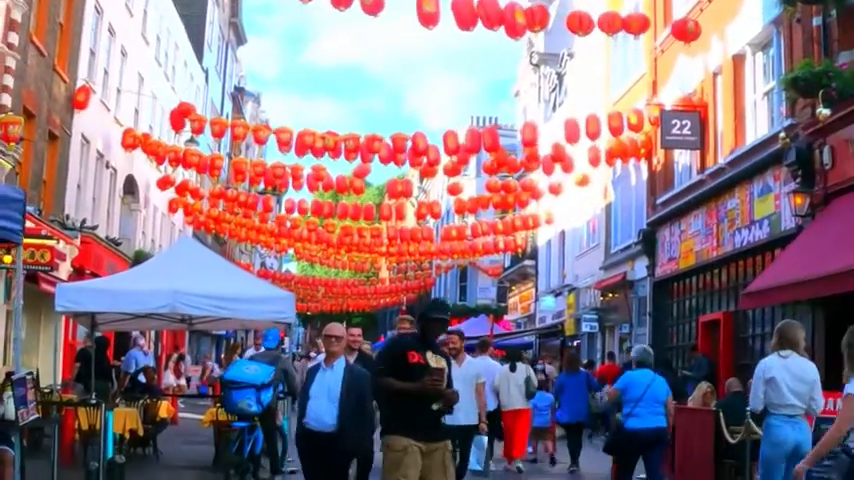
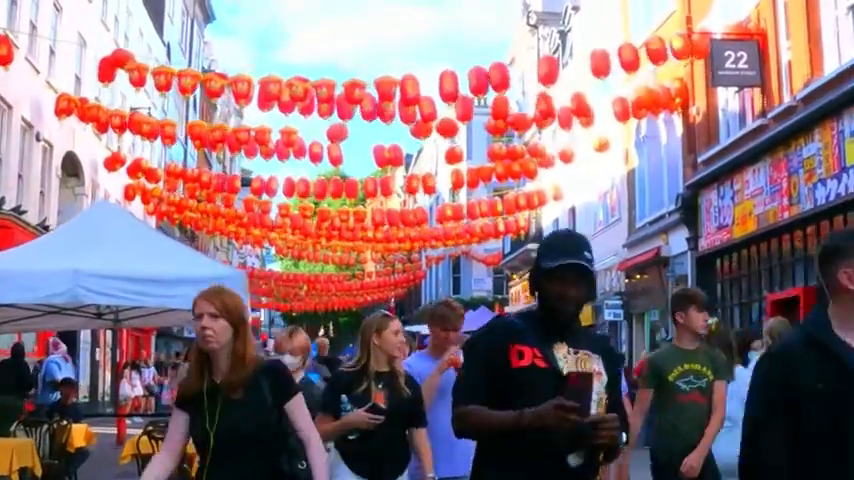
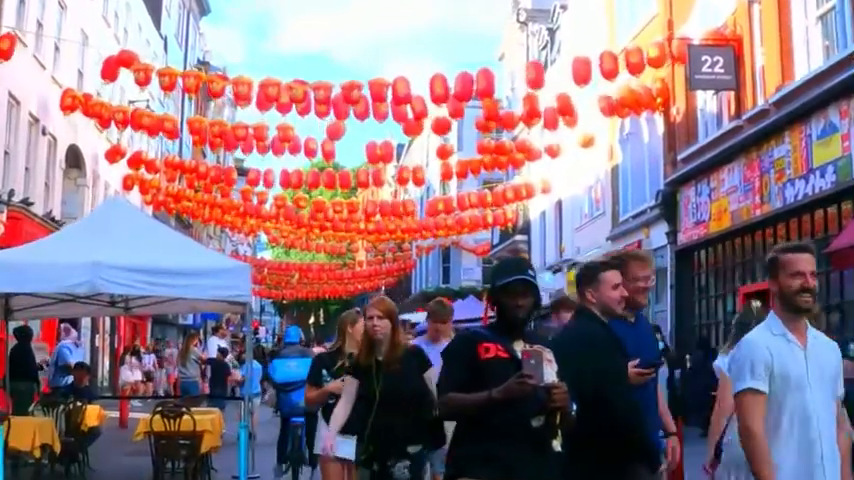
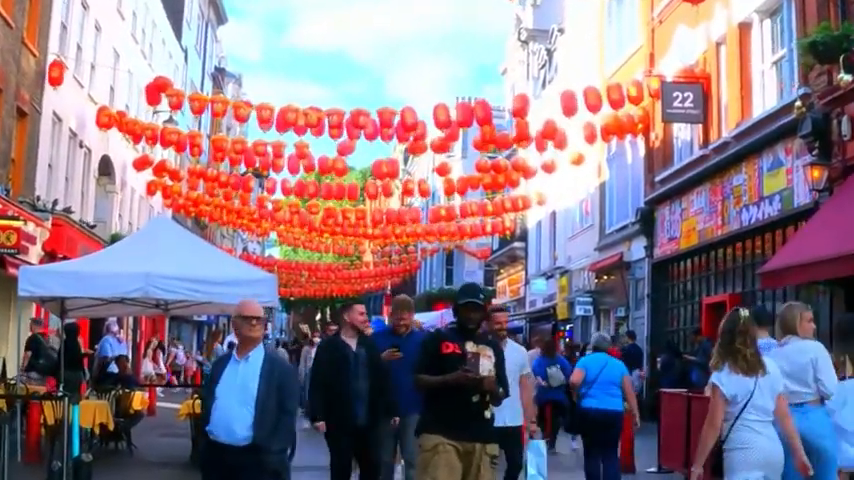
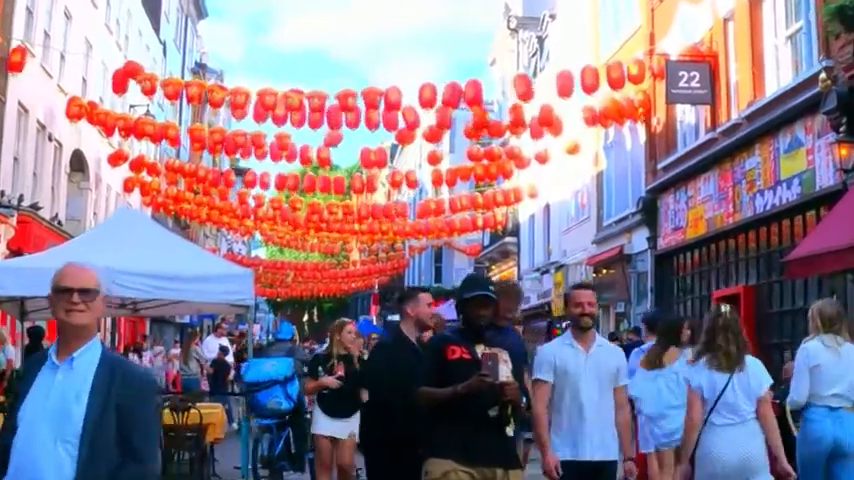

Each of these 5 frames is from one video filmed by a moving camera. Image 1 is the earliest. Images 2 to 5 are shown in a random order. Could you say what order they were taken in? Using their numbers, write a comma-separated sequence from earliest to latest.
4, 5, 3, 2
